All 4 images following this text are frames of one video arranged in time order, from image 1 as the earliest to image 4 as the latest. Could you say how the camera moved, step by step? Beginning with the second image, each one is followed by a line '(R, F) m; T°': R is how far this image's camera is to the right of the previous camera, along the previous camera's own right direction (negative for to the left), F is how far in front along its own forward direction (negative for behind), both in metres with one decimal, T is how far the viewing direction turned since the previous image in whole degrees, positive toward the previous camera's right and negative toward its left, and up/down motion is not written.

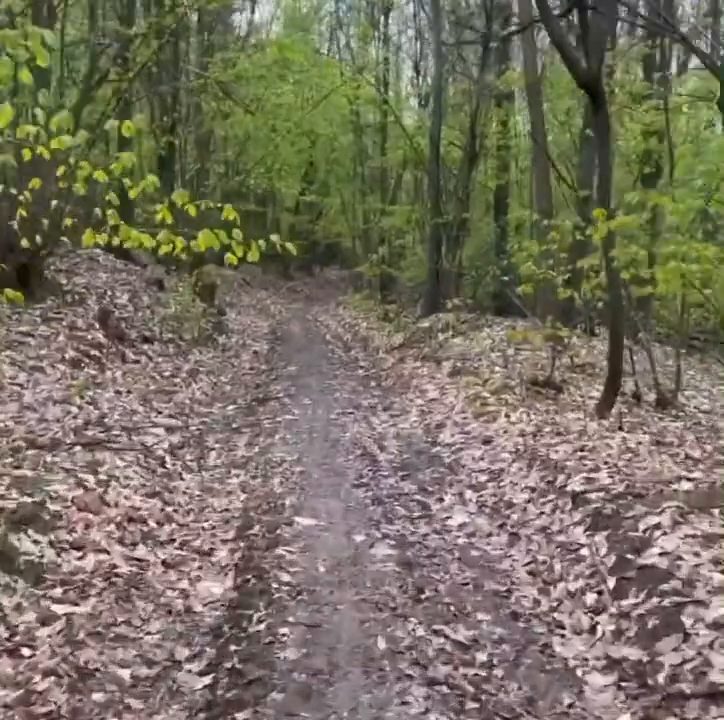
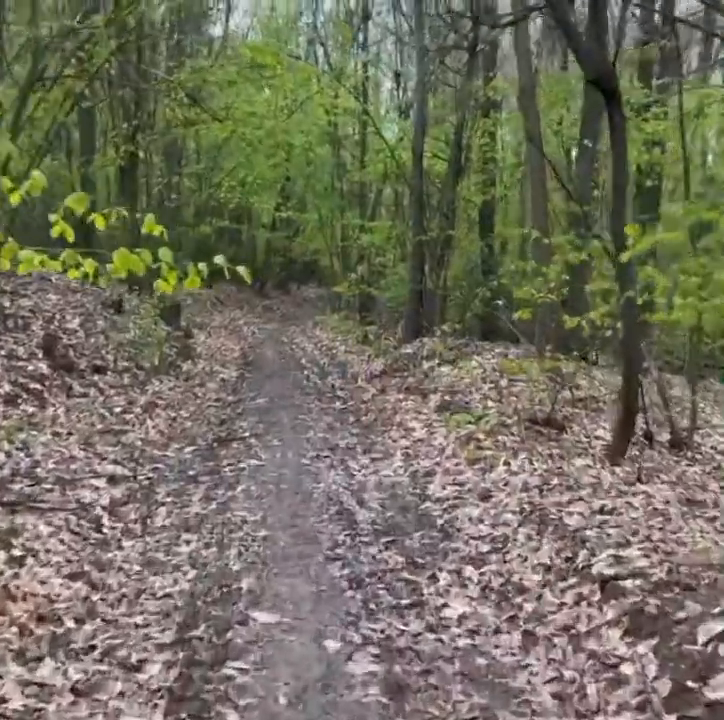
(0.0, +1.6) m; +1°
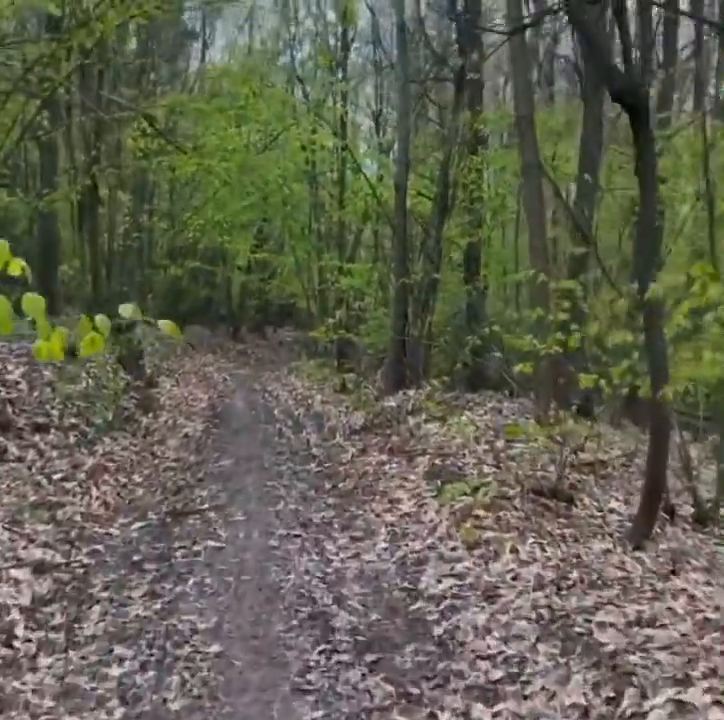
(0.0, +1.6) m; +1°
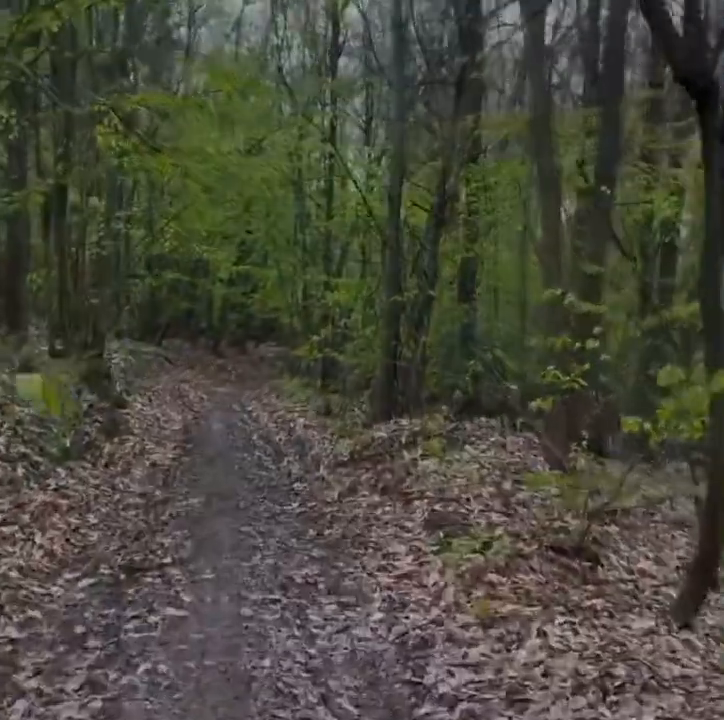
(-0.1, +1.5) m; +1°
